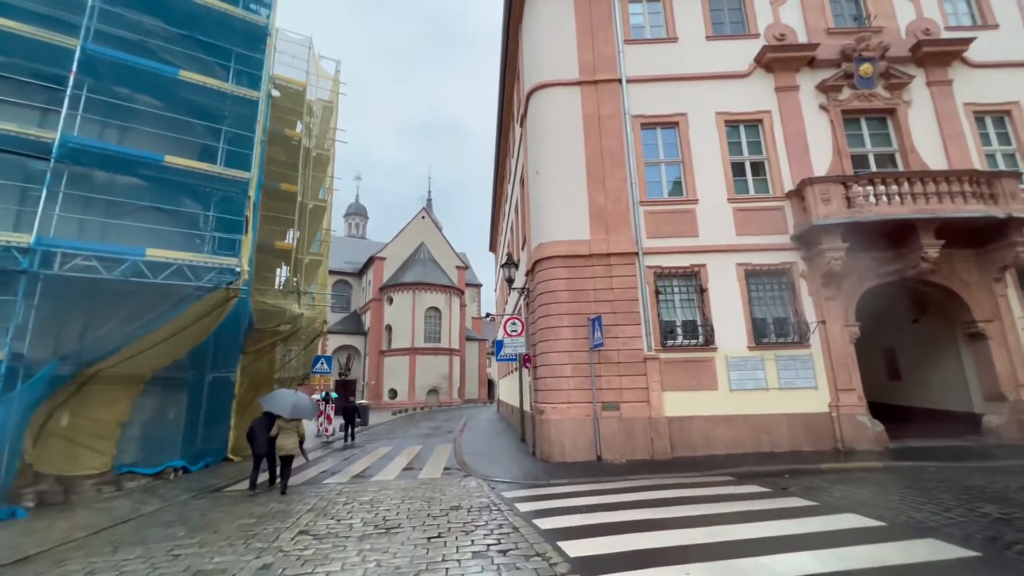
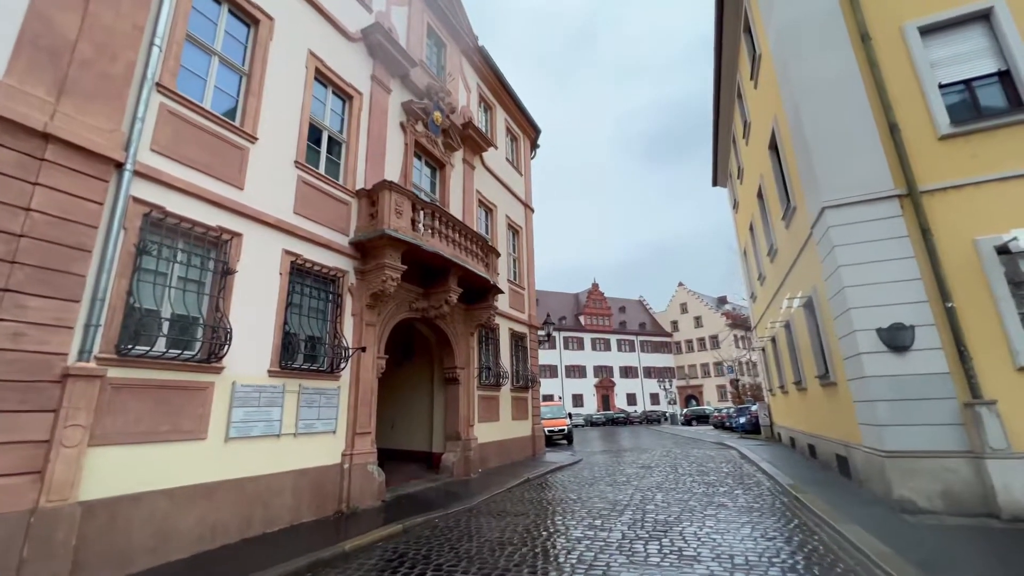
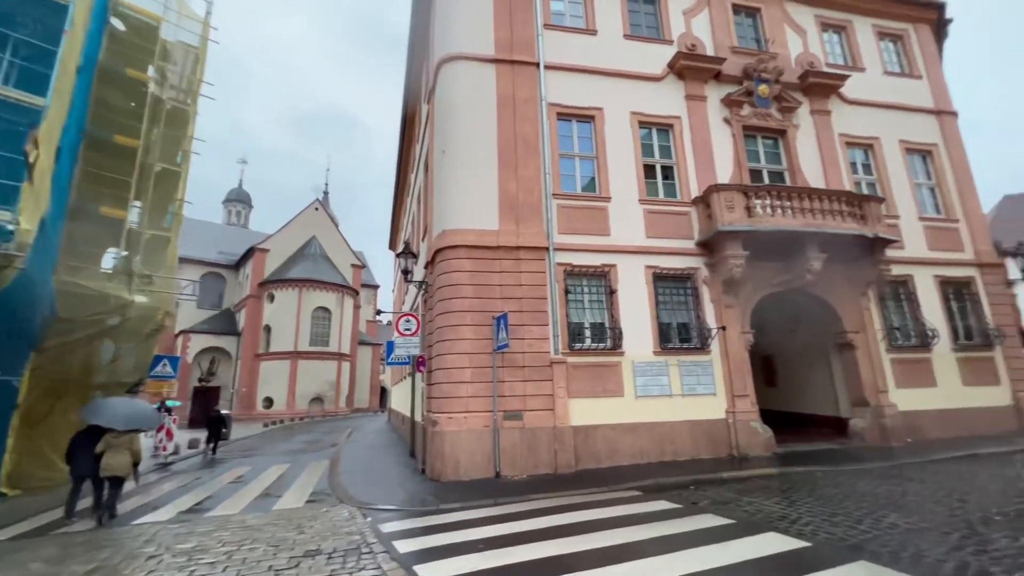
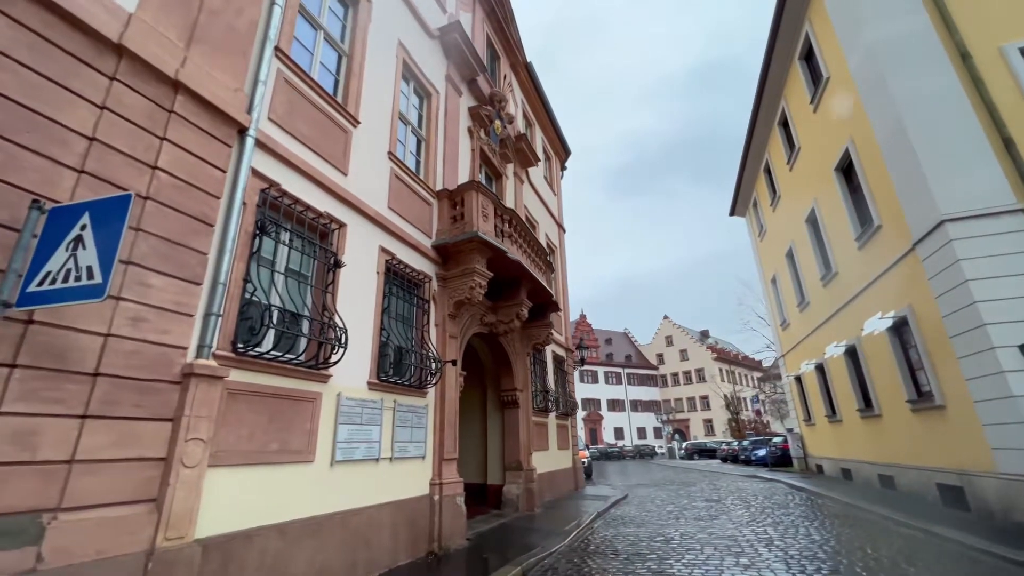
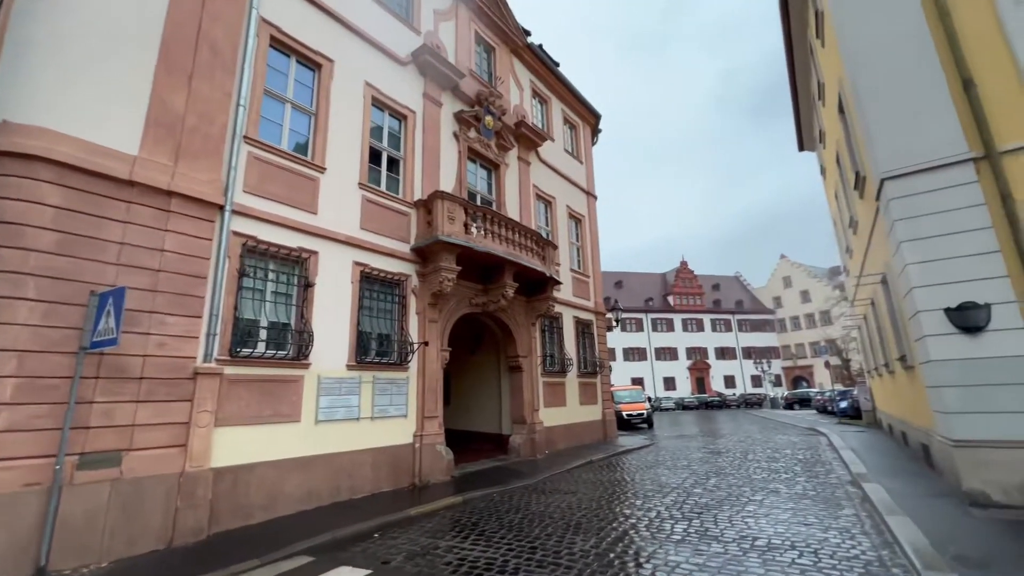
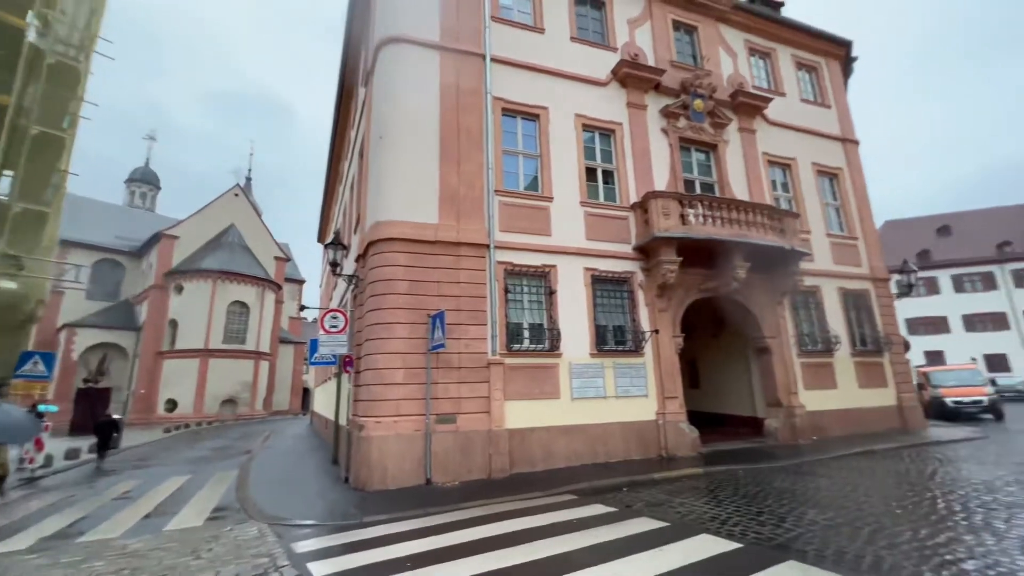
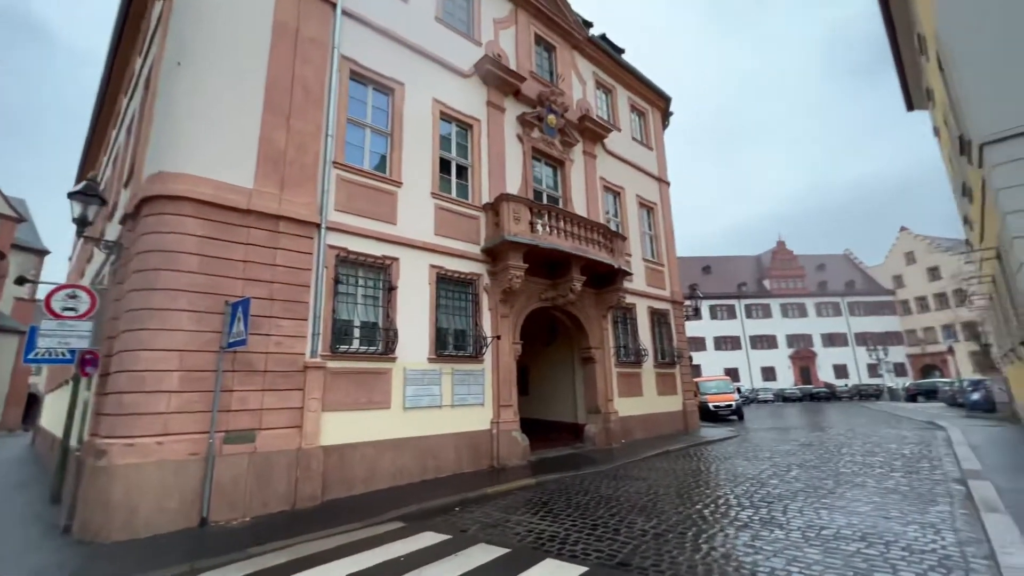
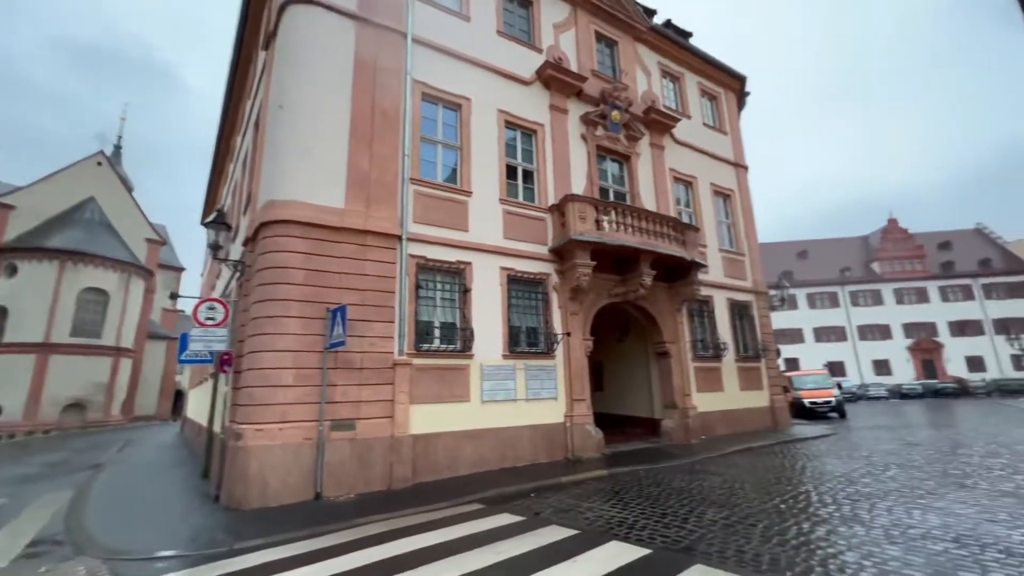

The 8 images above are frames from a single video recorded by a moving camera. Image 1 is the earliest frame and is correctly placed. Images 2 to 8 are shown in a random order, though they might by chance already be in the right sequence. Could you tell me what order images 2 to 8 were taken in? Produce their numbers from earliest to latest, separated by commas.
3, 6, 8, 7, 5, 2, 4
